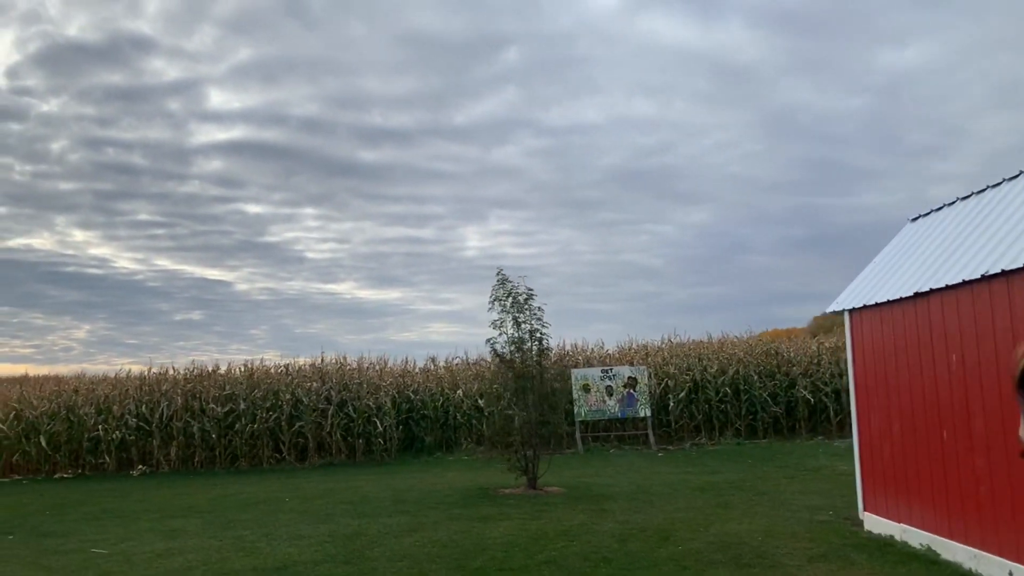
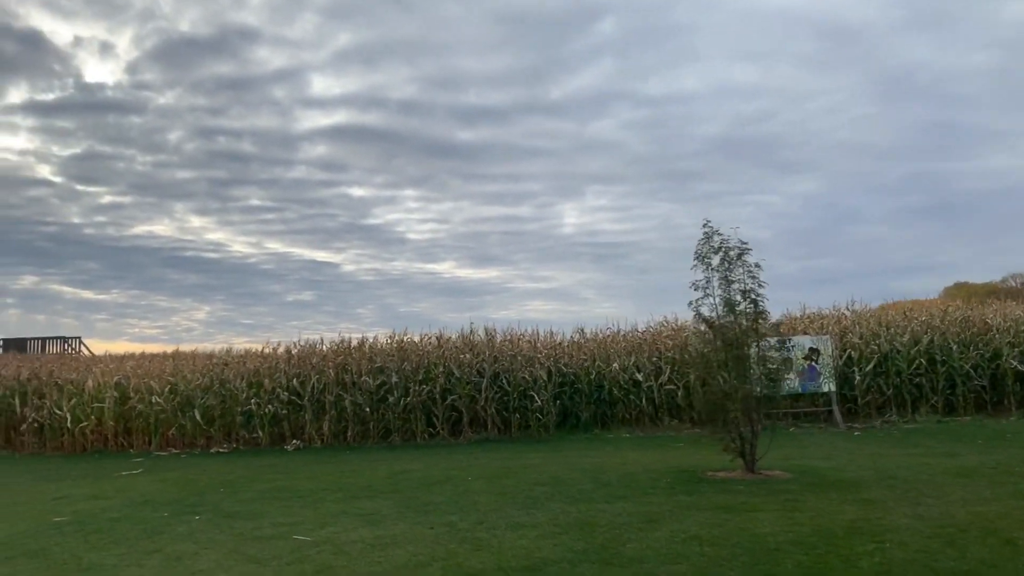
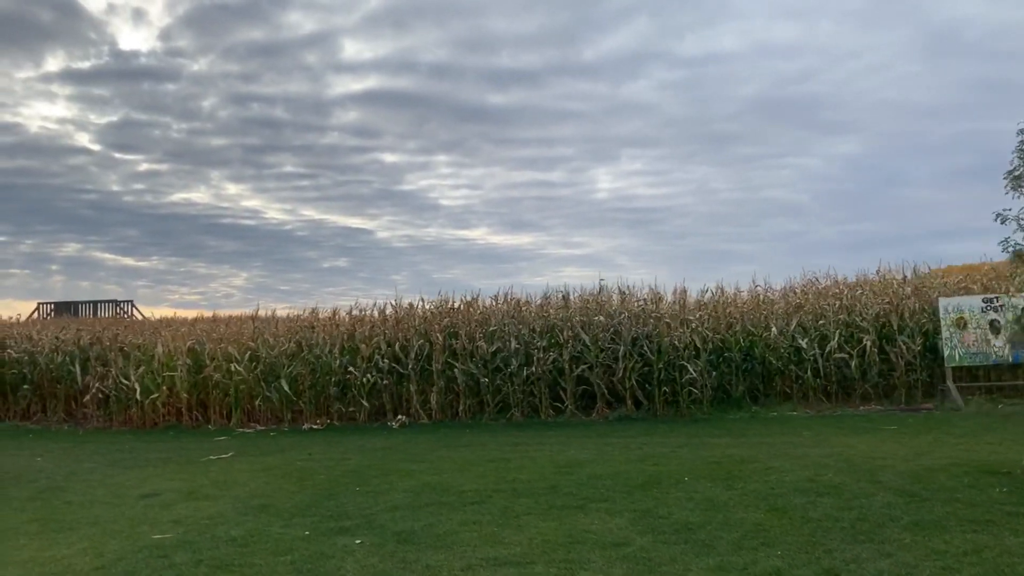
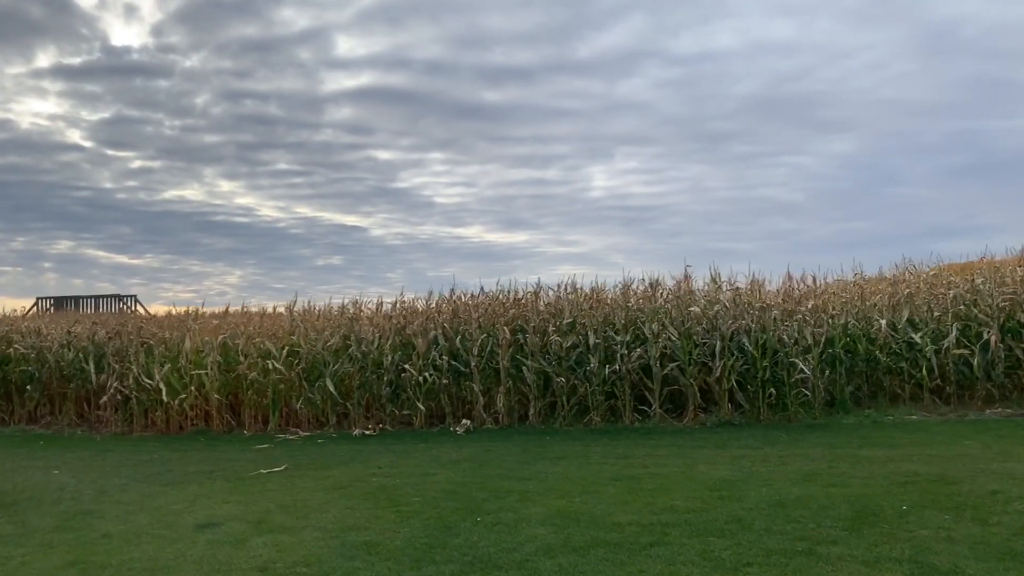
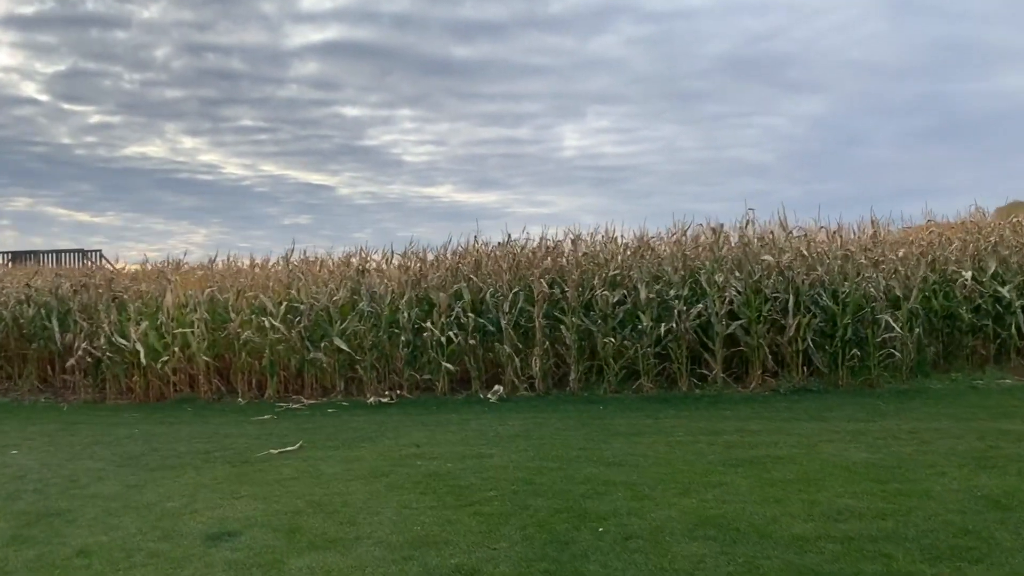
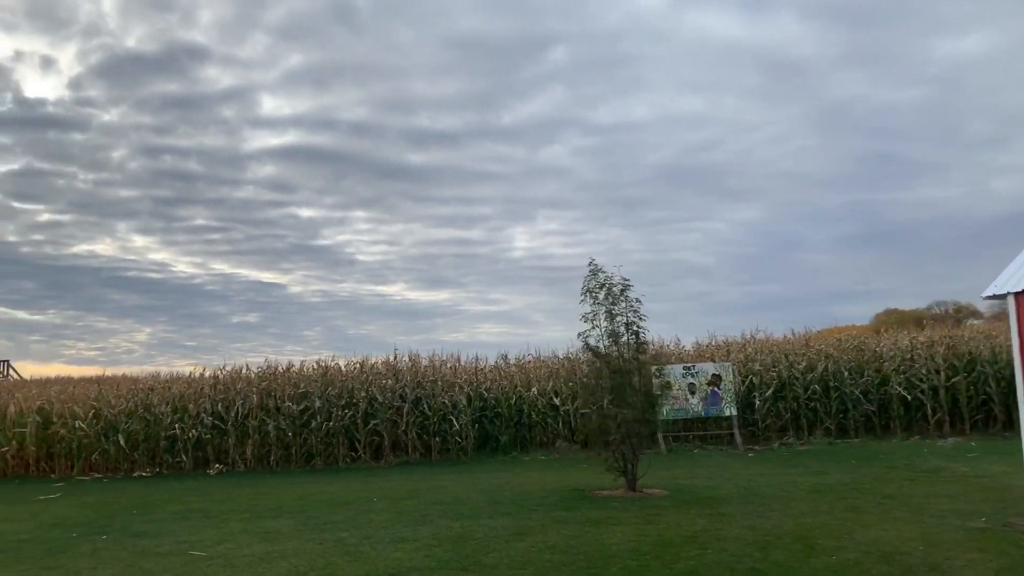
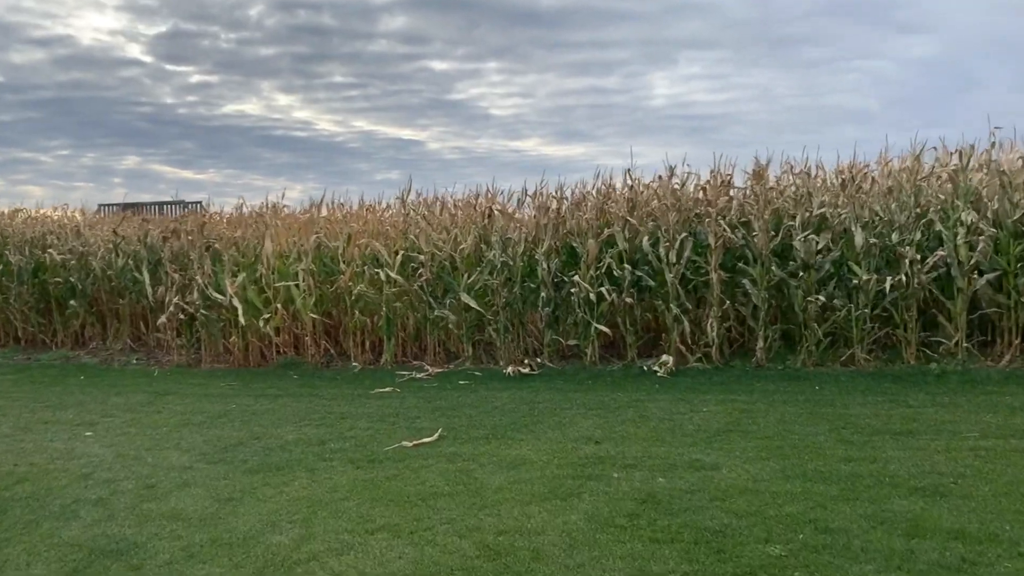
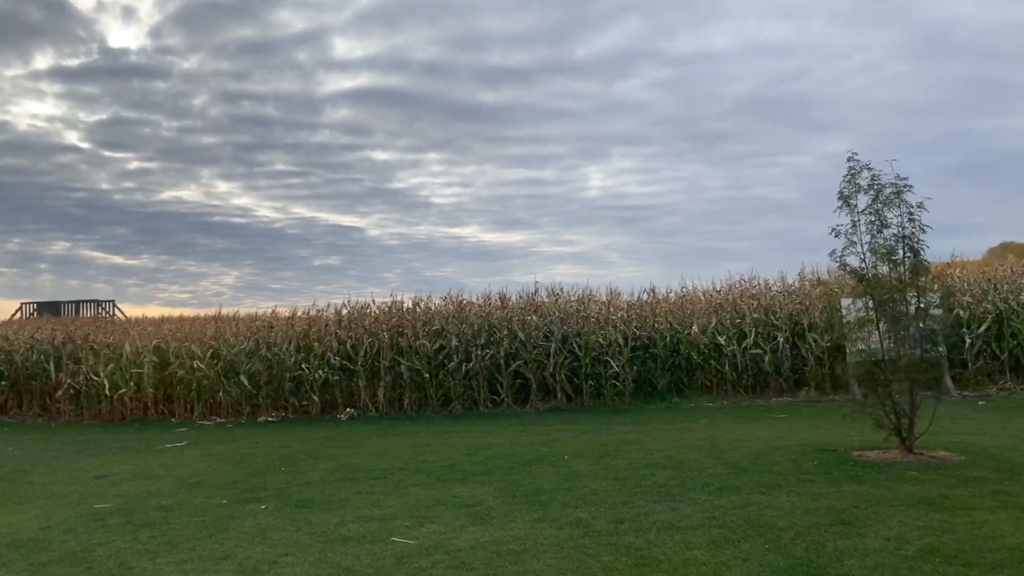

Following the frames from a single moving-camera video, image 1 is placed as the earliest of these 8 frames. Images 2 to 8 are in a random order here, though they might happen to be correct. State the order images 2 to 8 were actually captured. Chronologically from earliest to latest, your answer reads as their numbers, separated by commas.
6, 2, 8, 3, 4, 5, 7
